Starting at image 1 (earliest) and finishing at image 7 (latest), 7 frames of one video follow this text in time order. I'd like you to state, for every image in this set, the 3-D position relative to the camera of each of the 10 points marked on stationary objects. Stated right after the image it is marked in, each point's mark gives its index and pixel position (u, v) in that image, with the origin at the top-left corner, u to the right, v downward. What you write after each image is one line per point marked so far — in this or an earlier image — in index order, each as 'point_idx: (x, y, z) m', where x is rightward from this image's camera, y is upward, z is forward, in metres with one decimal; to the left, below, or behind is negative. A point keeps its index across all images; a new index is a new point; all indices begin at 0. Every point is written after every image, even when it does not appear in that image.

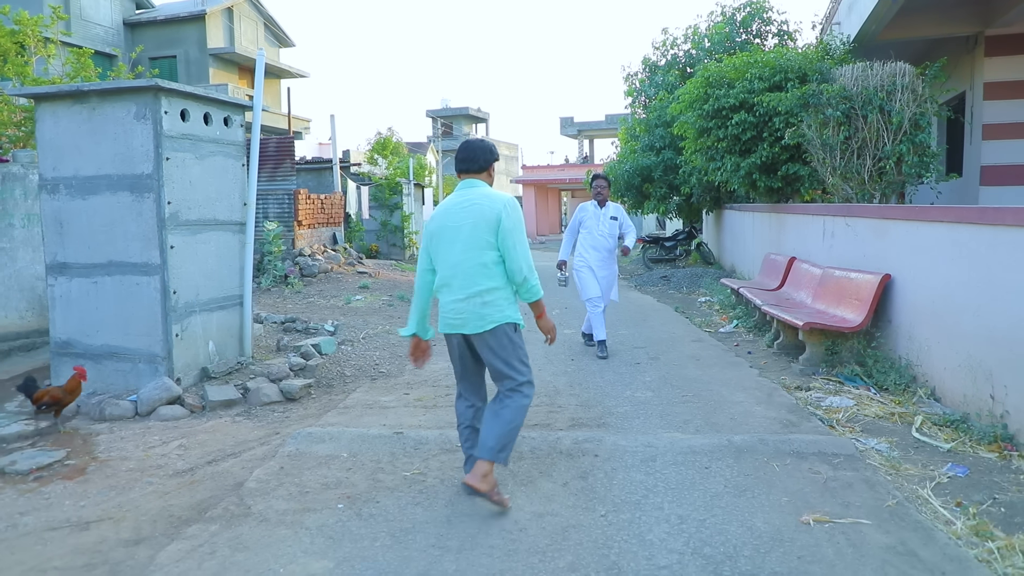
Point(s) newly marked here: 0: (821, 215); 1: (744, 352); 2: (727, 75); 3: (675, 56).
0: (+3.5, +0.8, +8.6) m
1: (+2.3, -0.6, +7.7) m
2: (+3.1, +3.1, +11.1) m
3: (+3.9, +5.5, +18.3) m
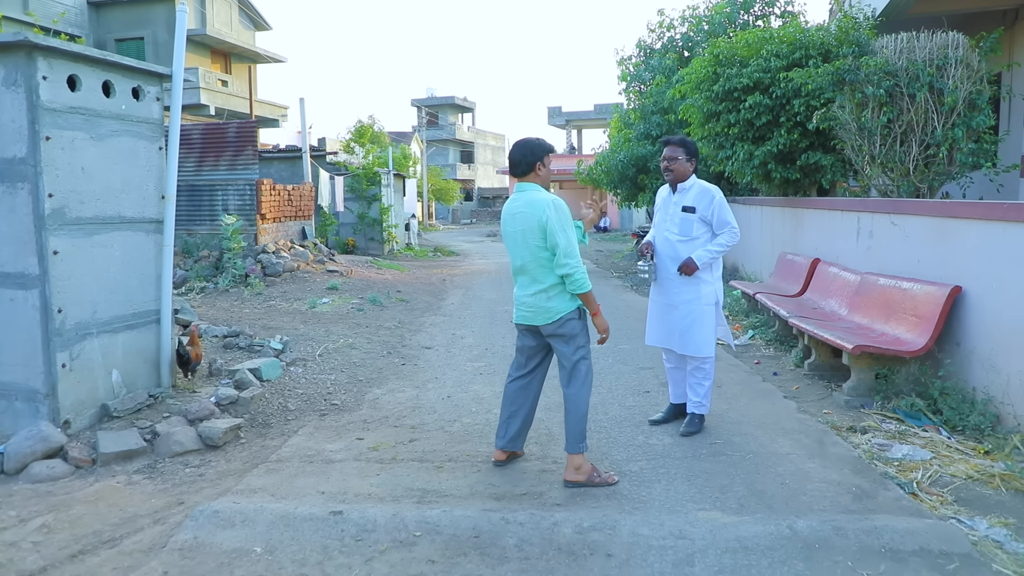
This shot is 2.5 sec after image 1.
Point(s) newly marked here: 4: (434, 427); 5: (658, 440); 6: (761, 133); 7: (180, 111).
0: (+3.3, +0.8, +7.4) m
1: (+2.2, -0.7, +6.5) m
2: (+2.9, +3.0, +9.8) m
3: (+3.6, +5.6, +17.1) m
4: (-0.5, -0.9, +5.0) m
5: (+0.9, -0.9, +4.6) m
6: (+3.2, +2.0, +9.8) m
7: (-2.4, +1.3, +5.4) m
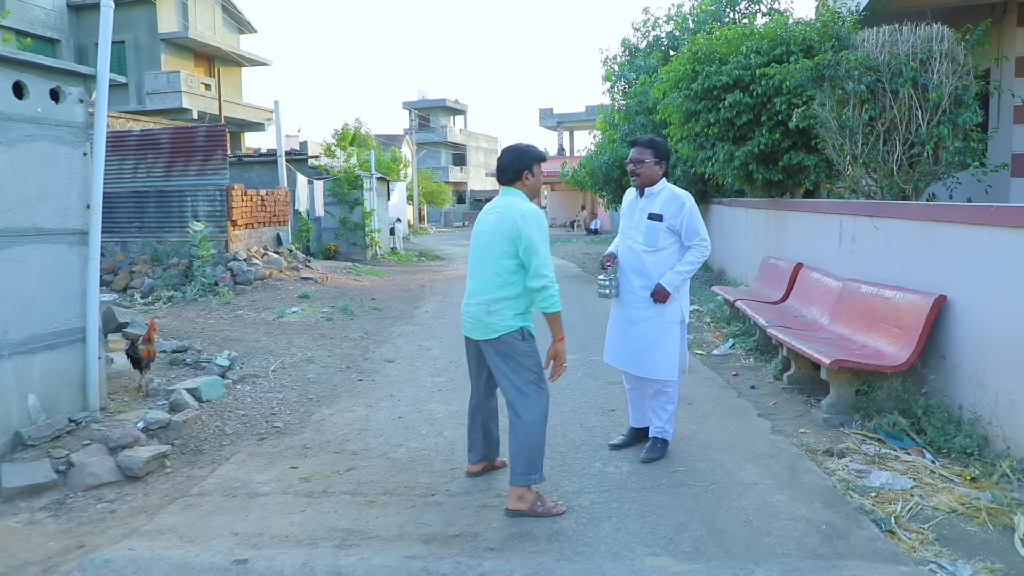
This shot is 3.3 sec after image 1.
0: (+3.0, +0.7, +7.1) m
1: (+1.9, -0.8, +6.1) m
2: (+2.6, +3.0, +9.5) m
3: (+3.2, +5.5, +16.7) m
4: (-0.8, -1.0, +4.6) m
5: (+0.6, -1.0, +4.2) m
6: (+2.8, +1.9, +9.4) m
7: (-2.7, +1.2, +5.0) m
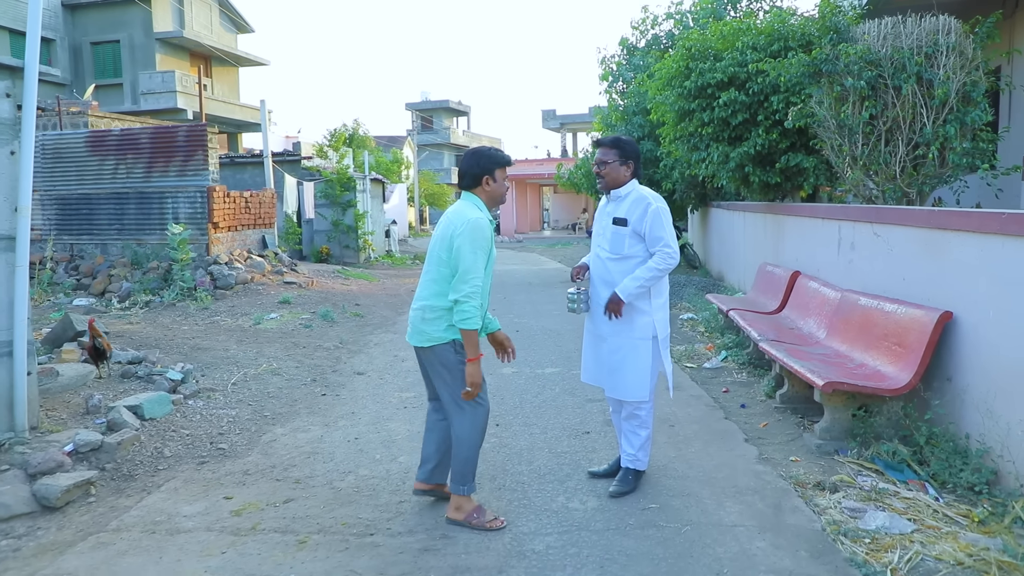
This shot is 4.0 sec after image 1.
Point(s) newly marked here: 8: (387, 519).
0: (+2.8, +0.6, +6.6) m
1: (+1.7, -0.9, +5.7) m
2: (+2.4, +2.9, +9.0) m
3: (+3.1, +5.4, +16.3) m
4: (-1.0, -1.1, +4.2) m
5: (+0.3, -1.1, +3.8) m
6: (+2.7, +1.8, +9.0) m
7: (-2.9, +1.1, +4.6) m
8: (-0.6, -1.1, +3.7) m
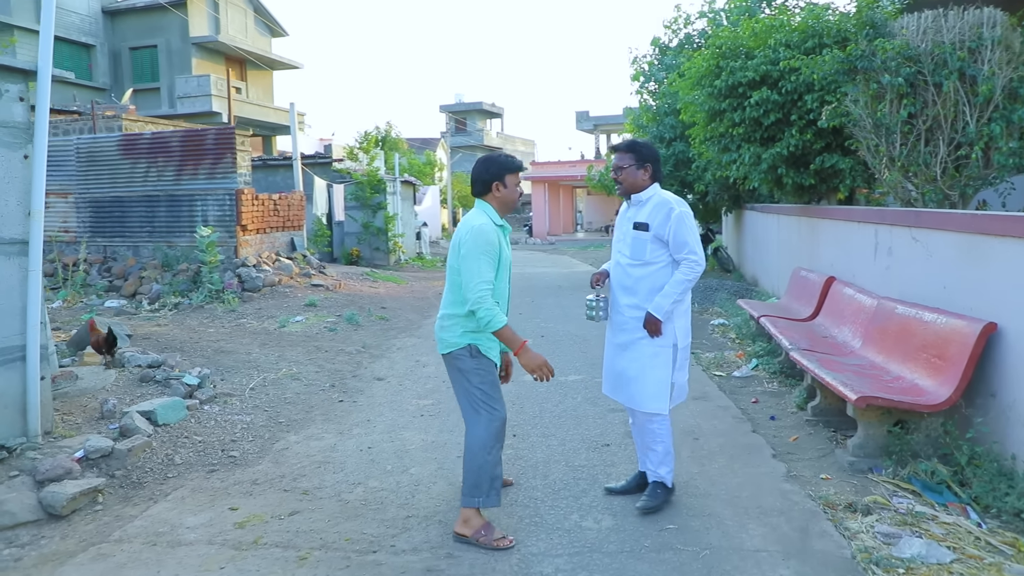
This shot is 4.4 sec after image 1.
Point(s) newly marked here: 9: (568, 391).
0: (+3.0, +0.6, +6.3) m
1: (+1.8, -0.9, +5.5) m
2: (+2.7, +2.8, +8.8) m
3: (+3.7, +5.3, +16.0) m
4: (-1.0, -1.1, +4.1) m
5: (+0.4, -1.1, +3.6) m
6: (+3.0, +1.8, +8.7) m
7: (-2.8, +1.1, +4.6) m
8: (-0.6, -1.1, +3.5) m
9: (+0.5, -0.8, +6.2) m
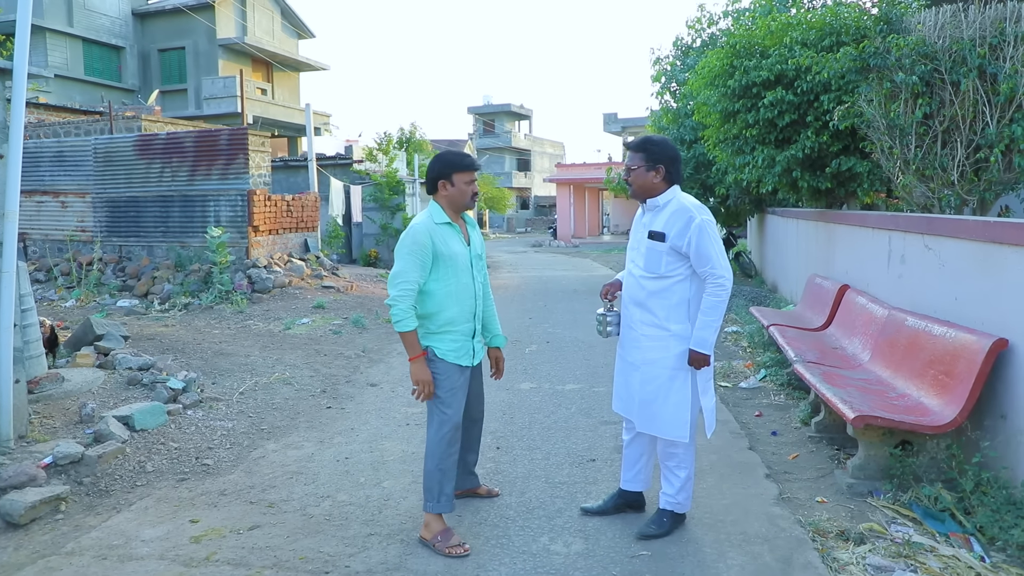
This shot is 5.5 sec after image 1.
0: (+3.0, +0.5, +6.0) m
1: (+1.7, -1.0, +5.2) m
2: (+2.8, +2.7, +8.5) m
3: (+4.1, +5.2, +15.7) m
4: (-1.1, -1.1, +3.9) m
5: (+0.2, -1.1, +3.4) m
6: (+3.0, +1.7, +8.4) m
7: (-2.9, +1.1, +4.5) m
8: (-0.7, -1.2, +3.3) m
9: (+0.4, -0.9, +6.0) m
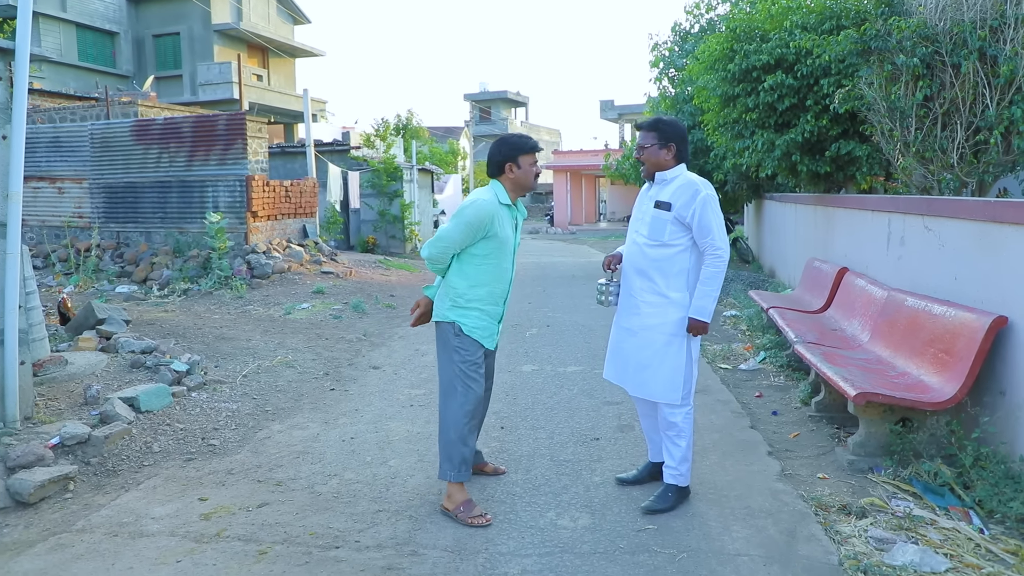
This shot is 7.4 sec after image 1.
0: (+3.0, +0.6, +6.1) m
1: (+1.7, -0.9, +5.2) m
2: (+2.8, +2.9, +8.5) m
3: (+4.0, +5.5, +15.6) m
4: (-1.1, -1.0, +4.0) m
5: (+0.3, -1.0, +3.4) m
6: (+3.0, +1.9, +8.4) m
7: (-2.9, +1.2, +4.5) m
8: (-0.7, -1.1, +3.4) m
9: (+0.4, -0.7, +6.0) m
